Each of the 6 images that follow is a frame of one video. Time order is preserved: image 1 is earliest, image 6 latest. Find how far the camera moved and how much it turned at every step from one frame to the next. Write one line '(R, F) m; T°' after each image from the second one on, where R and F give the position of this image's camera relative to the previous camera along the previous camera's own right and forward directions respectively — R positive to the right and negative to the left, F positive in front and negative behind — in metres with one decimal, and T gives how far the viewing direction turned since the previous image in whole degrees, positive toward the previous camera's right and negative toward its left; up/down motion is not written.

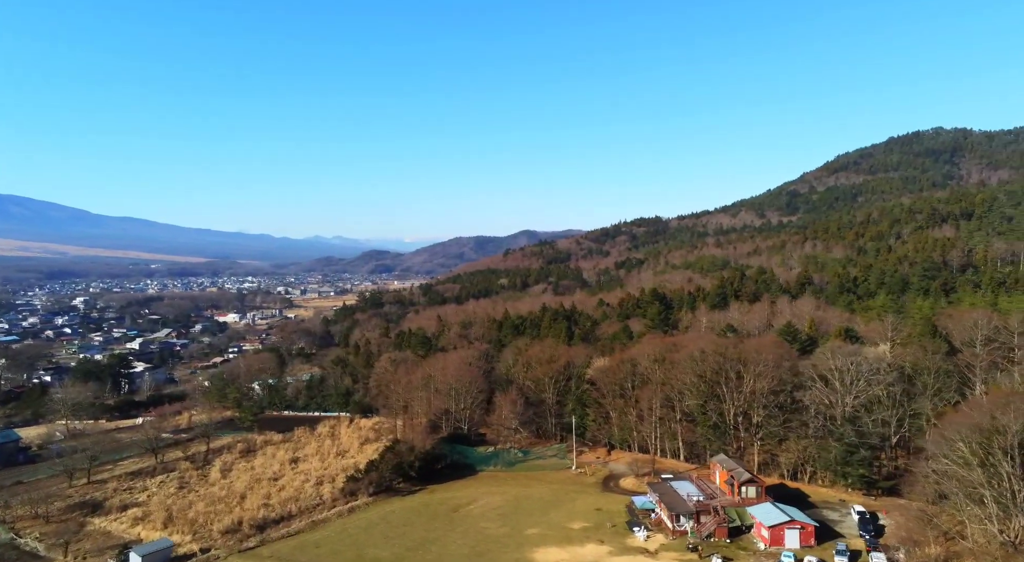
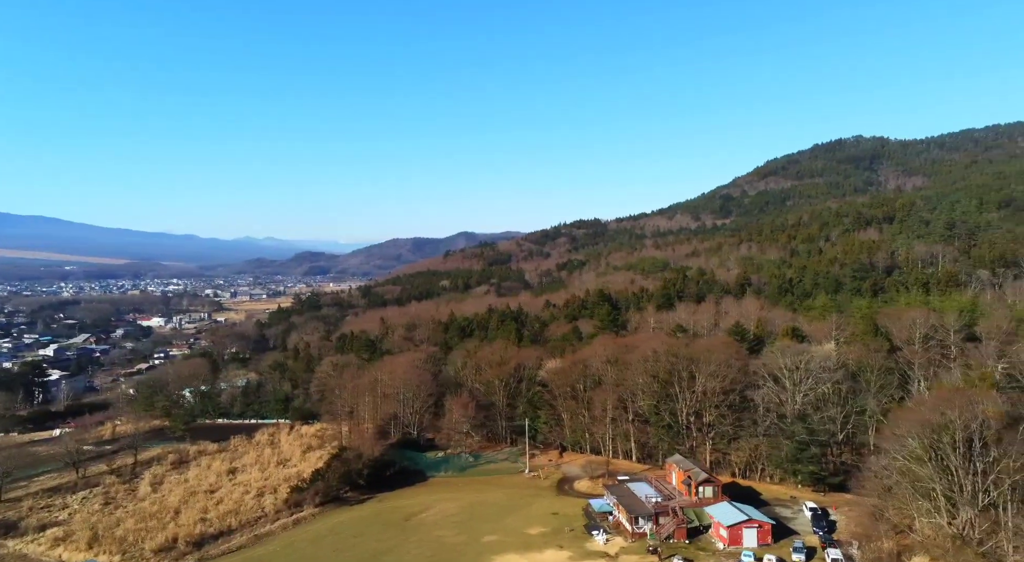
(-0.8, +0.8) m; +5°
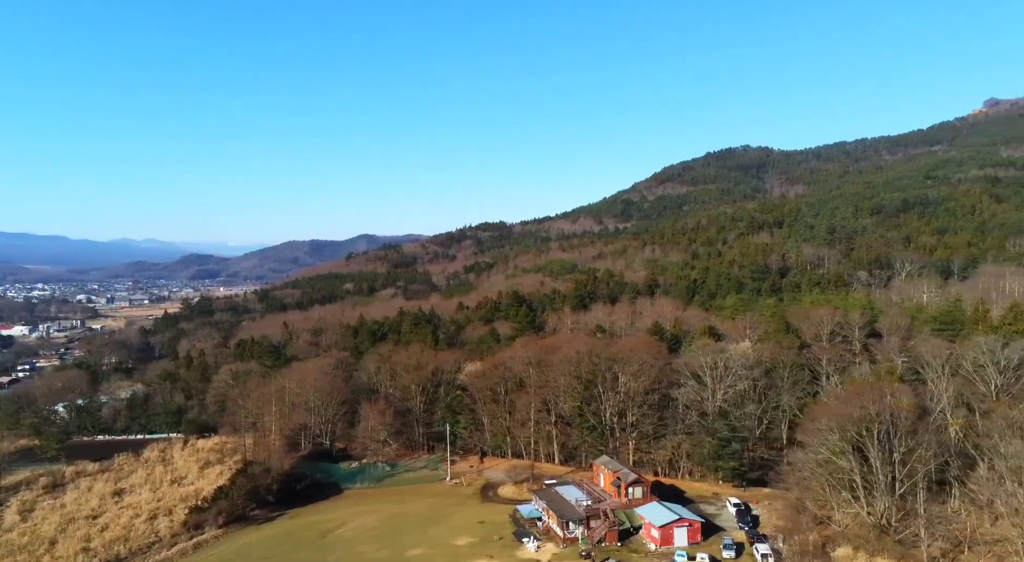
(-1.0, +1.2) m; +8°
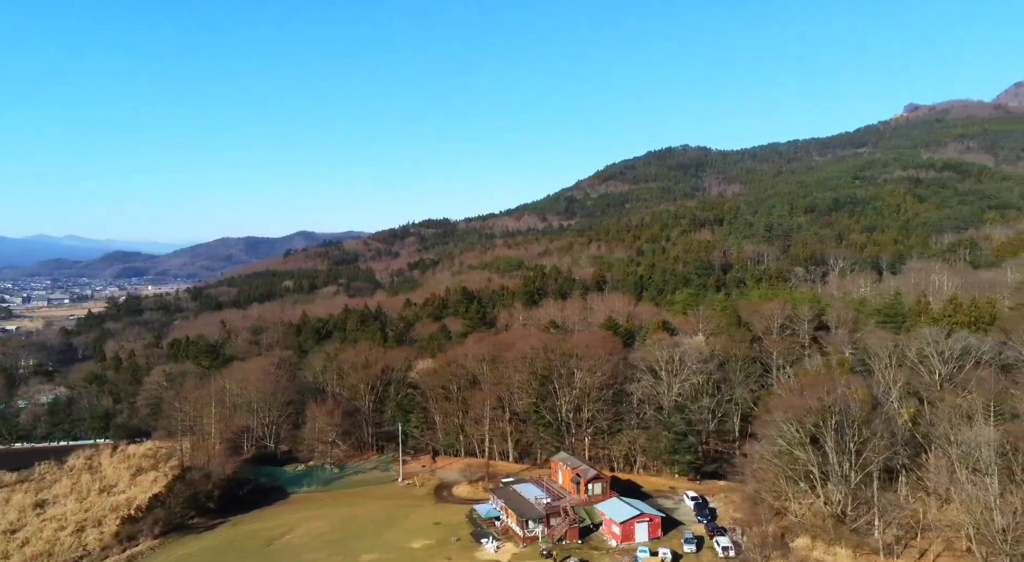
(-0.6, +0.8) m; +5°
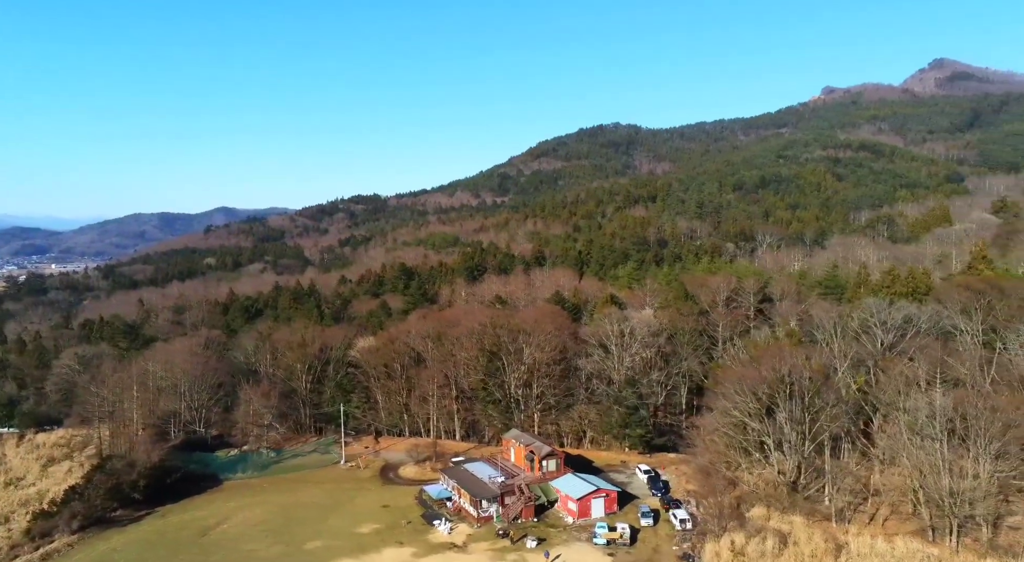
(-0.9, +1.2) m; +6°
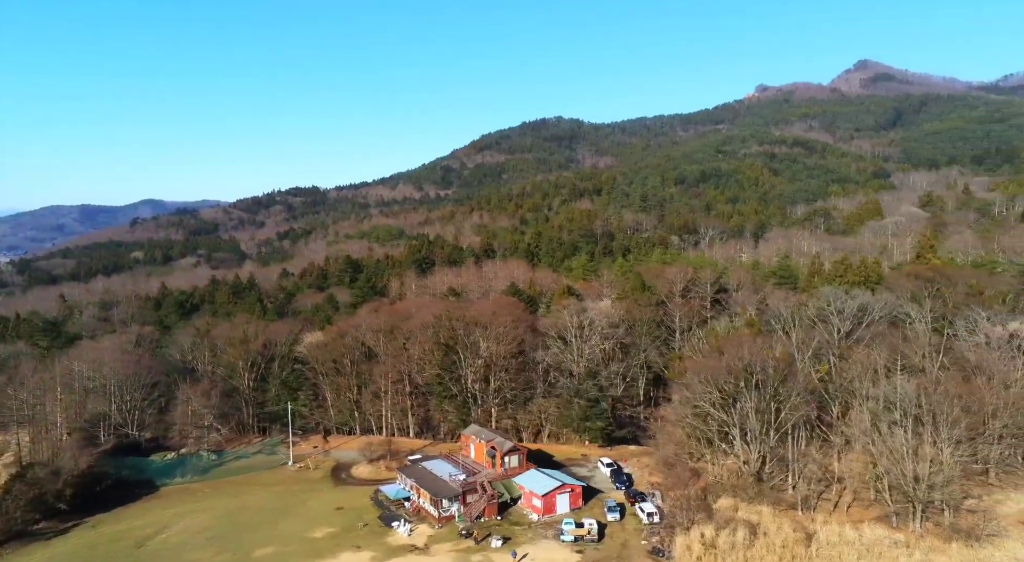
(-0.8, +1.1) m; +5°
